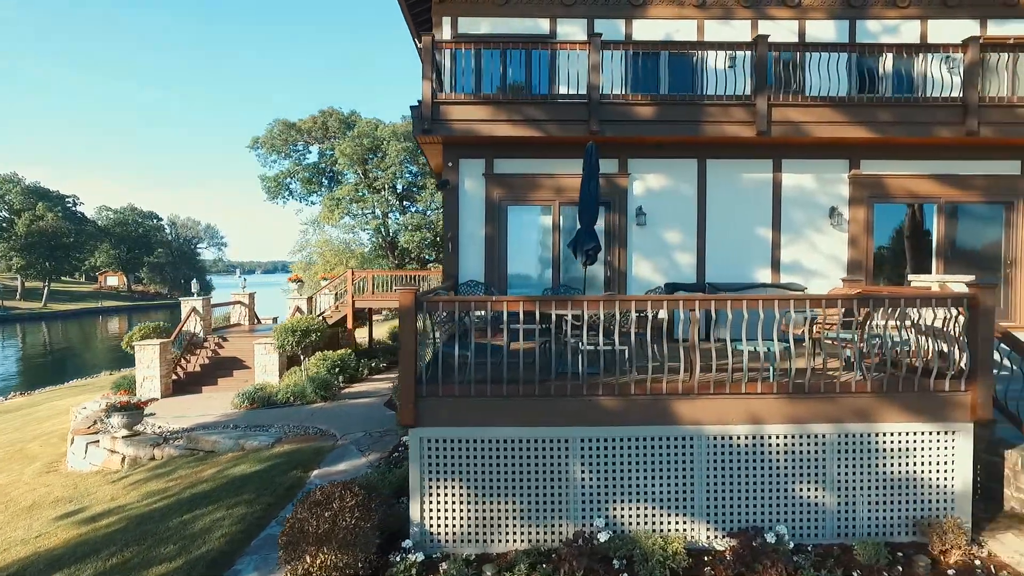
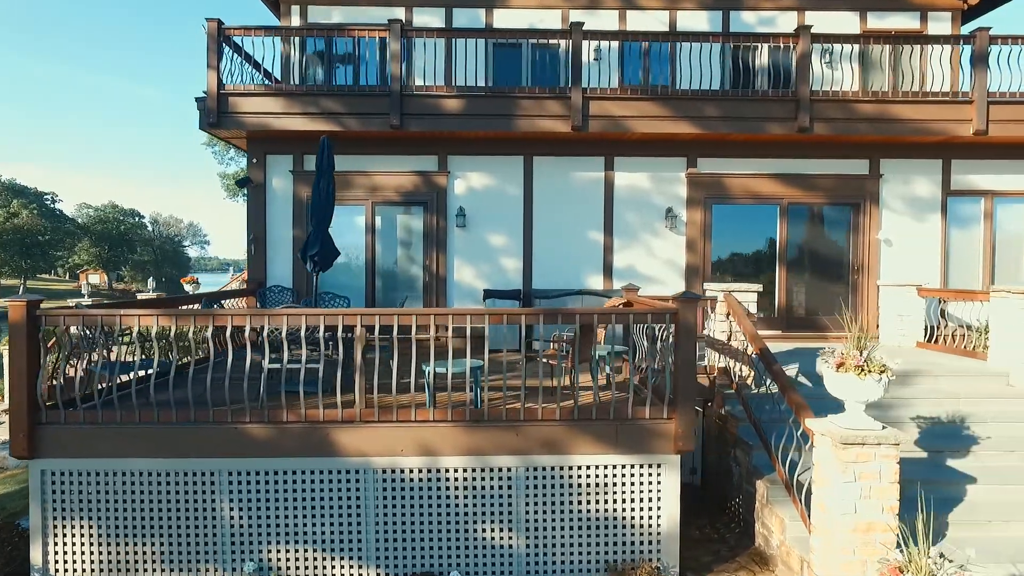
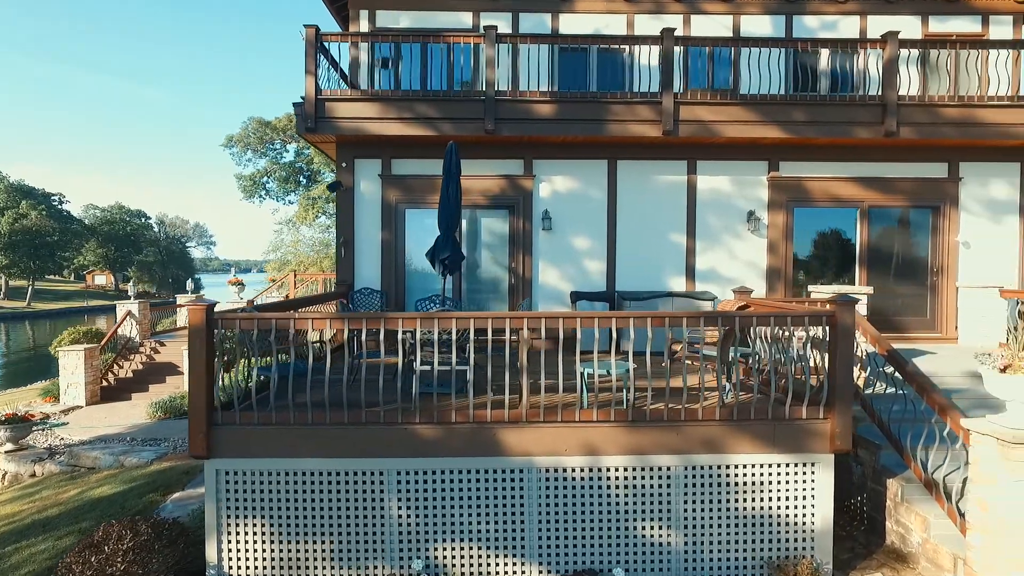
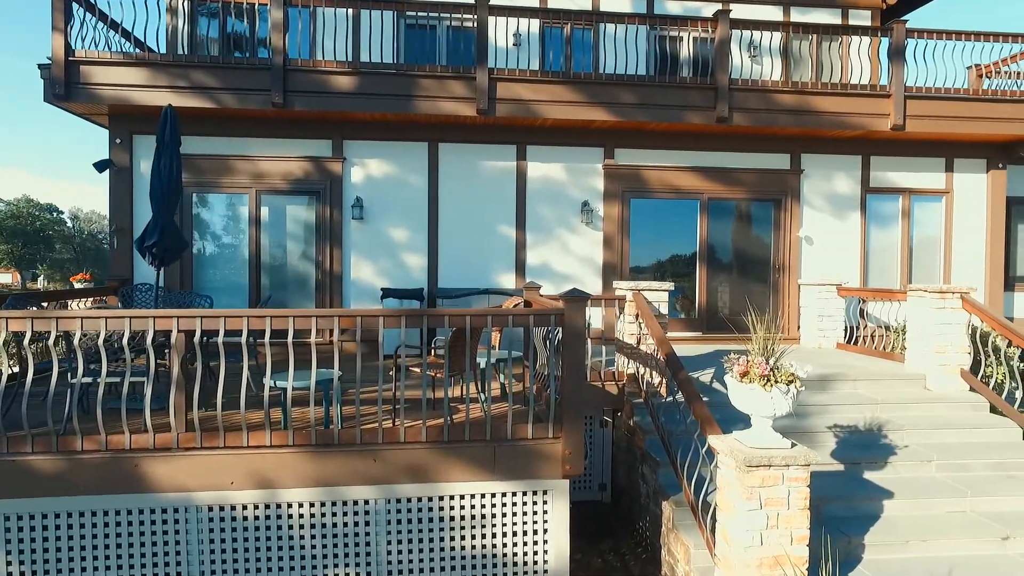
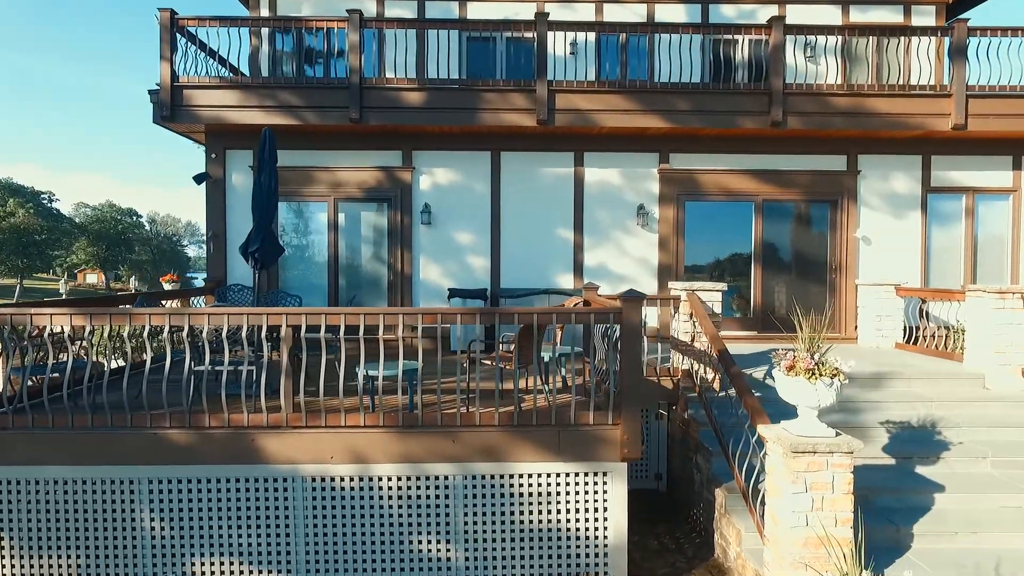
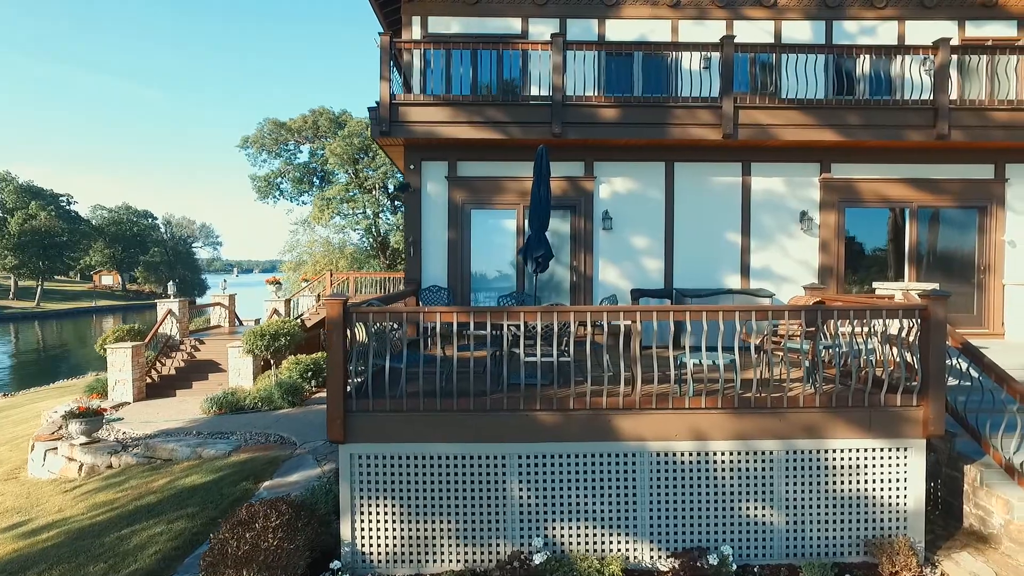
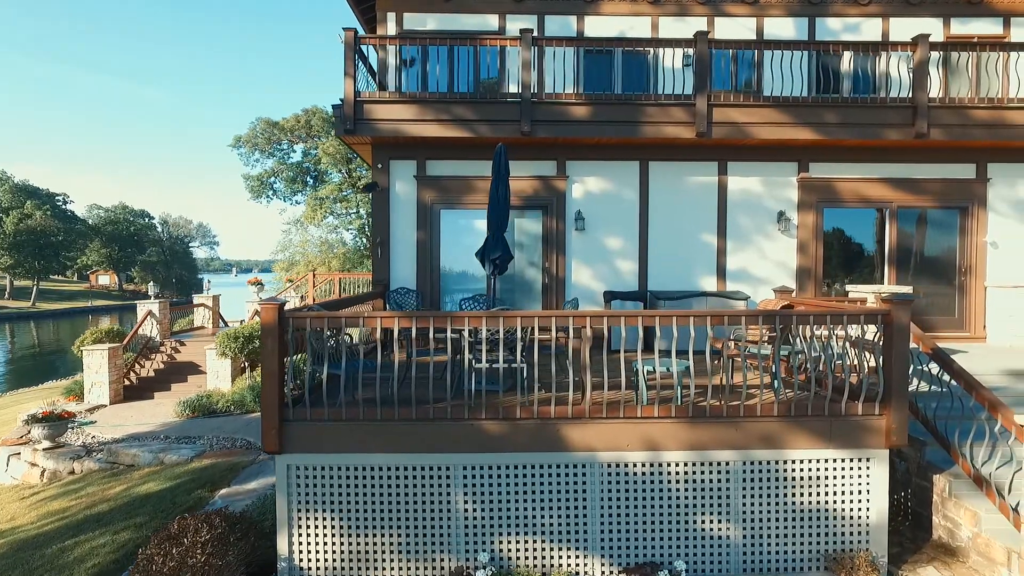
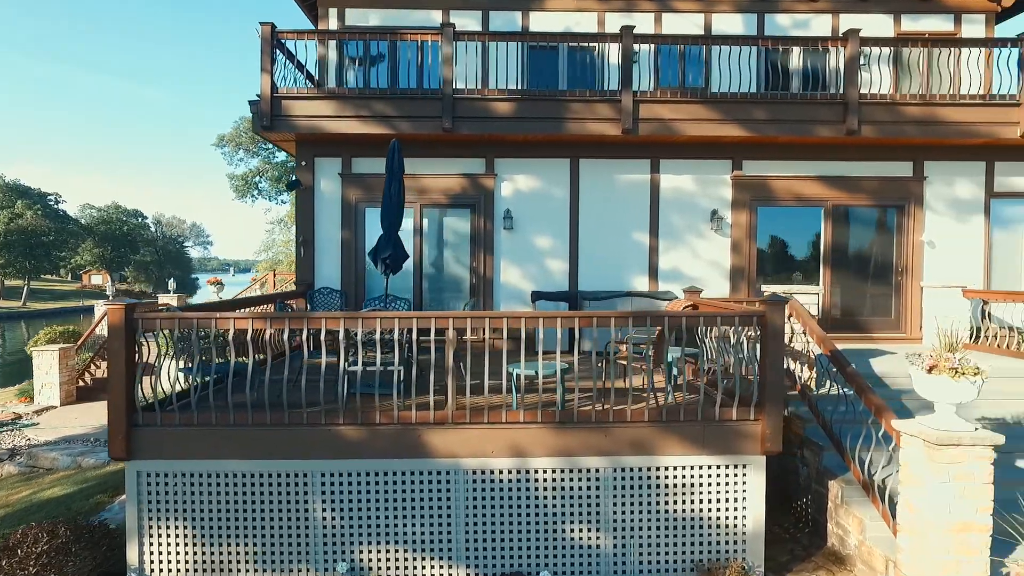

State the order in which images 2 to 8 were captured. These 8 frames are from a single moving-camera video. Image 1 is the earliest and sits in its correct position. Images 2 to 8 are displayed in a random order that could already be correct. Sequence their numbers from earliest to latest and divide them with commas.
6, 7, 3, 8, 2, 5, 4
